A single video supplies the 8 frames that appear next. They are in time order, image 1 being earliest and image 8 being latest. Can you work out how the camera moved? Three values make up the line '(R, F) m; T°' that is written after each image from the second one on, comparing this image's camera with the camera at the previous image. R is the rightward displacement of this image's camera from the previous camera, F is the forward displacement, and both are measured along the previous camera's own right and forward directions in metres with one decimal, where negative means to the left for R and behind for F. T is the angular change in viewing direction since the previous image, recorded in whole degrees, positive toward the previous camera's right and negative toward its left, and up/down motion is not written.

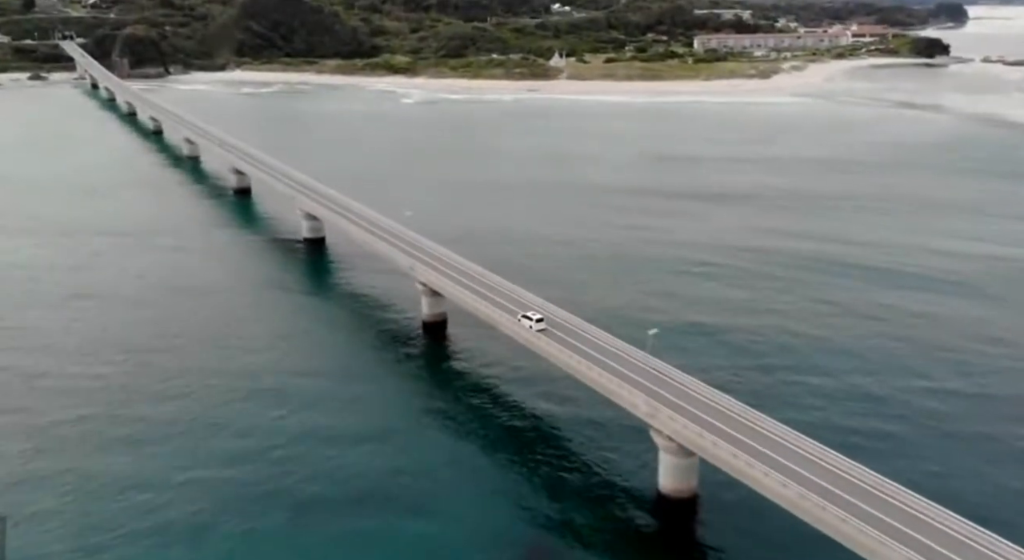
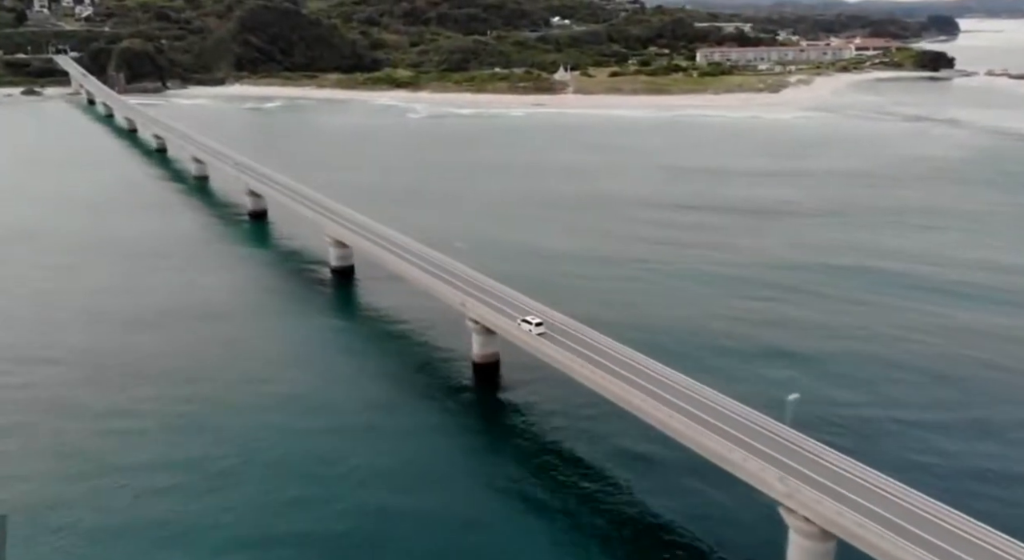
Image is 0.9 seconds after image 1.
(-1.9, +2.6) m; +1°
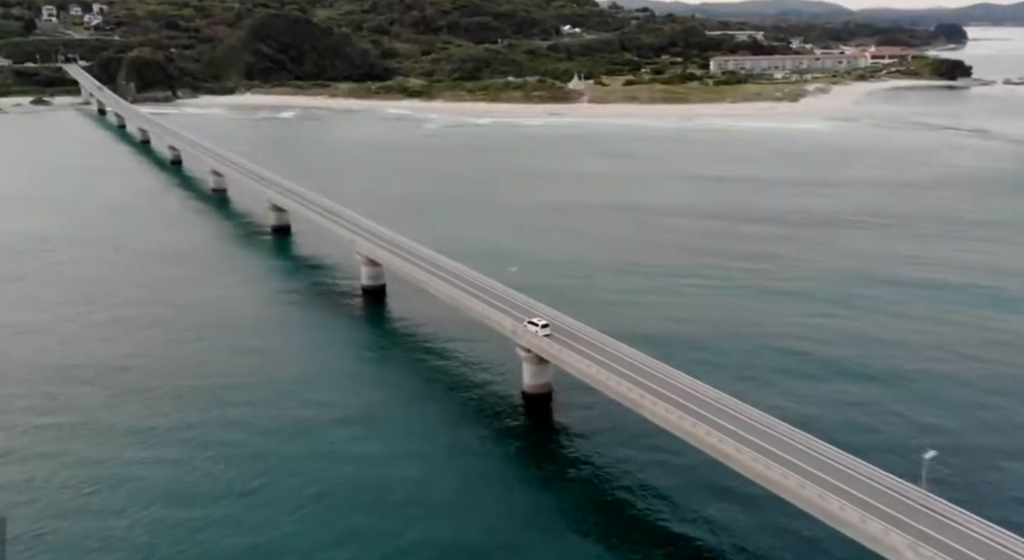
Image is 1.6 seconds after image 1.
(-1.3, +1.8) m; 0°
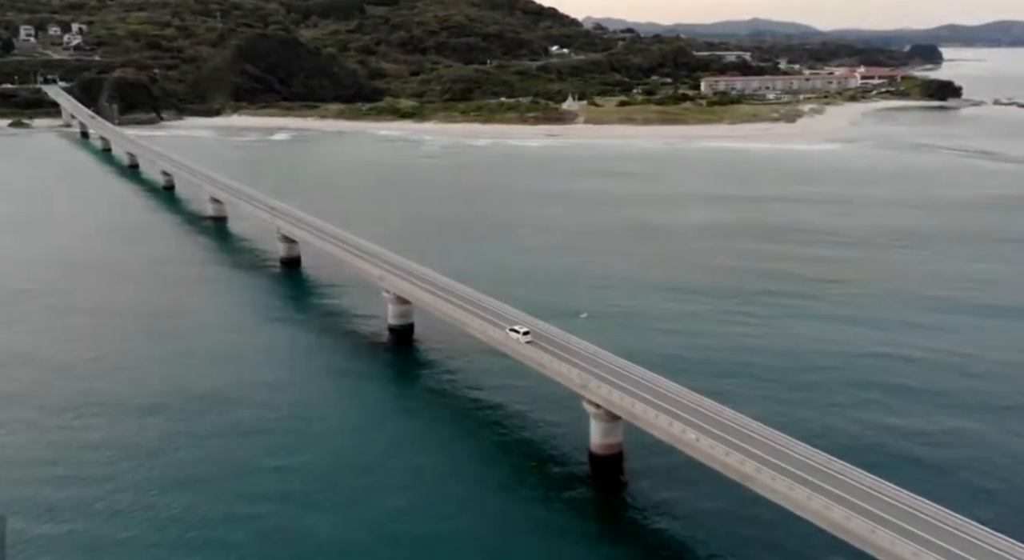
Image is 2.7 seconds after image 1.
(-2.1, +2.8) m; +1°
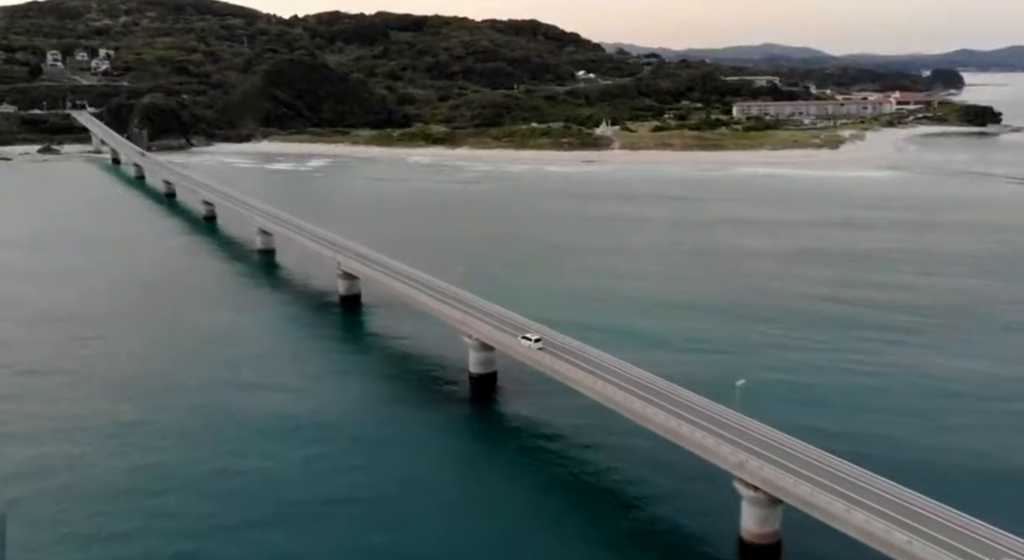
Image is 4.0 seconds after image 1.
(-2.5, +2.7) m; -1°
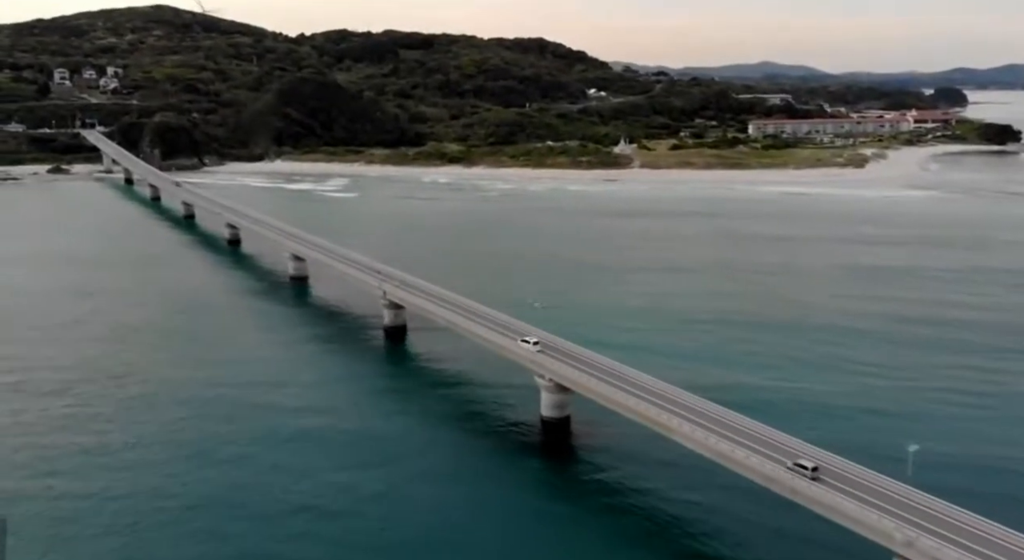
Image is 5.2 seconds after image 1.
(-2.2, +2.5) m; 0°
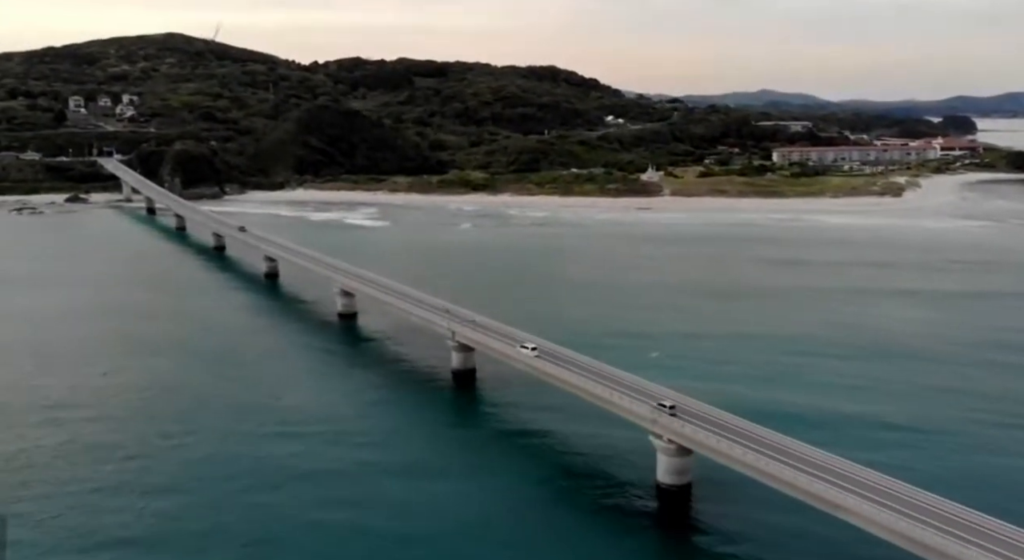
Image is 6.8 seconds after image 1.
(-2.8, +3.1) m; 0°
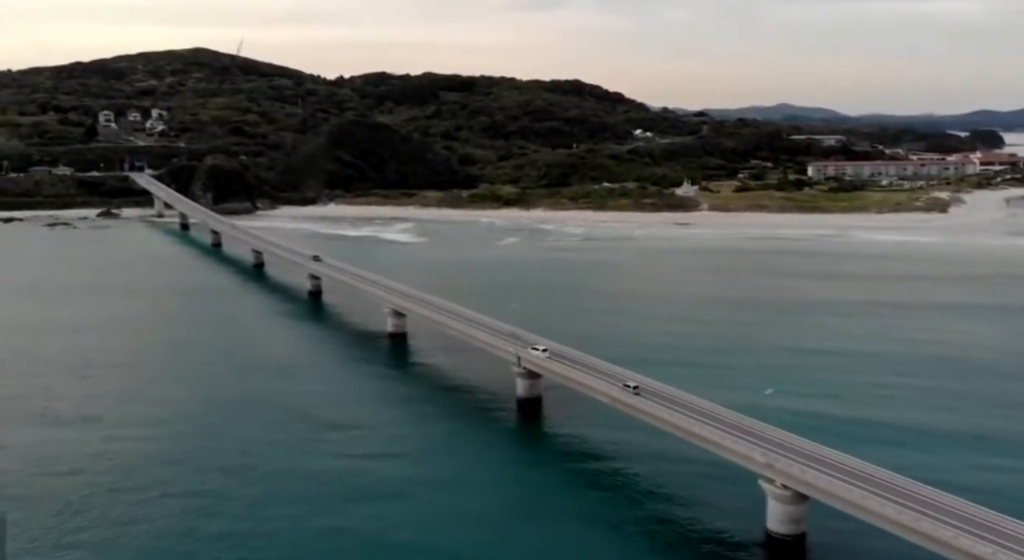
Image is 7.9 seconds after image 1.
(-1.7, +1.9) m; -1°
